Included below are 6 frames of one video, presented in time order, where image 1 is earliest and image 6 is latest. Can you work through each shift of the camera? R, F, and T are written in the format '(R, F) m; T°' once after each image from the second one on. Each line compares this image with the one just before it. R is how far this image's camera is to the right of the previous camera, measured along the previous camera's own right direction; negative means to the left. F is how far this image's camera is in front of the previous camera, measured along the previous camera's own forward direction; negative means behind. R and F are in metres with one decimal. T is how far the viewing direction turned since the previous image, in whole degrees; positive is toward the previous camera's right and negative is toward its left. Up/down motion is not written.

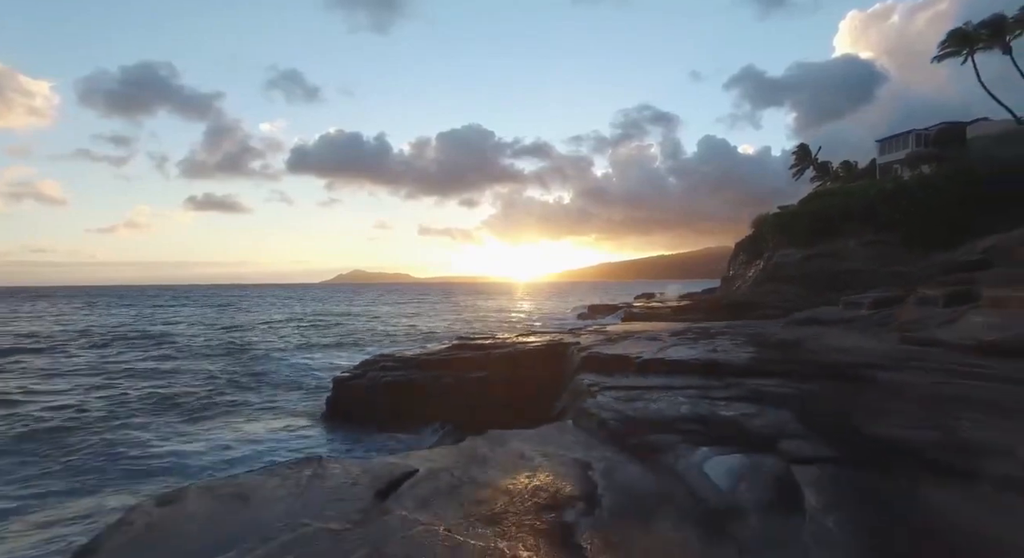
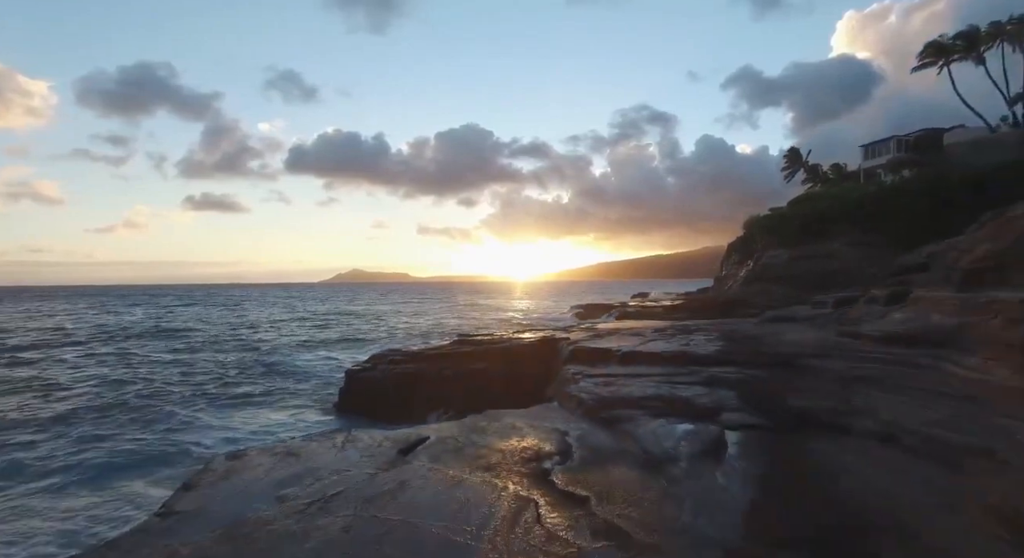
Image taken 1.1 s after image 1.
(+0.1, -2.0) m; 0°
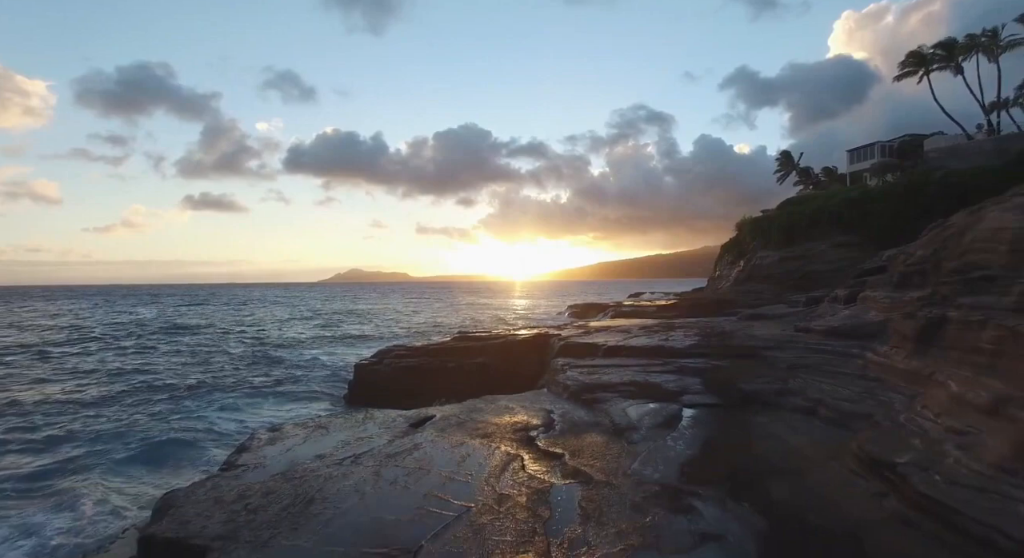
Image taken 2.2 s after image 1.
(+0.1, -1.8) m; 0°
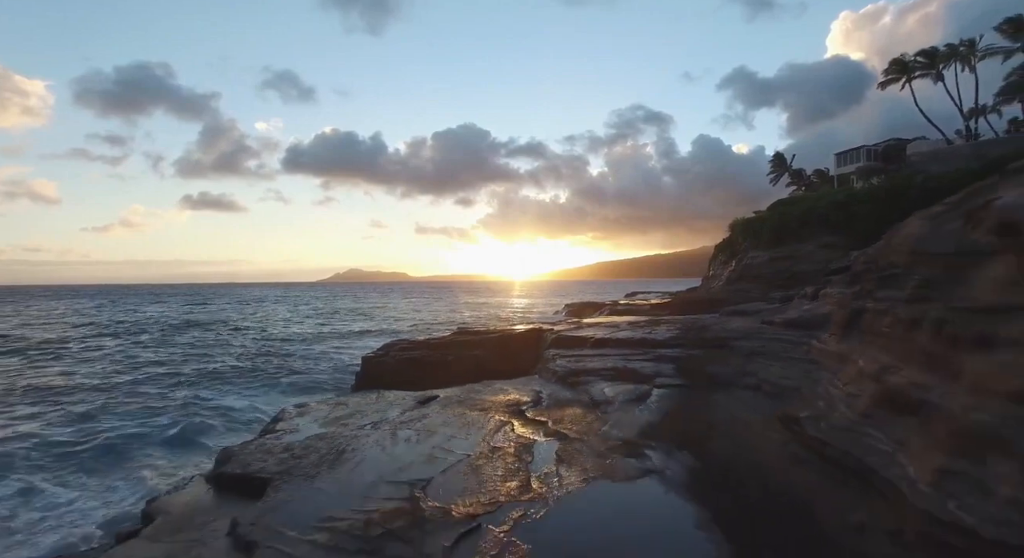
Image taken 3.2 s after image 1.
(+0.1, -1.7) m; 0°
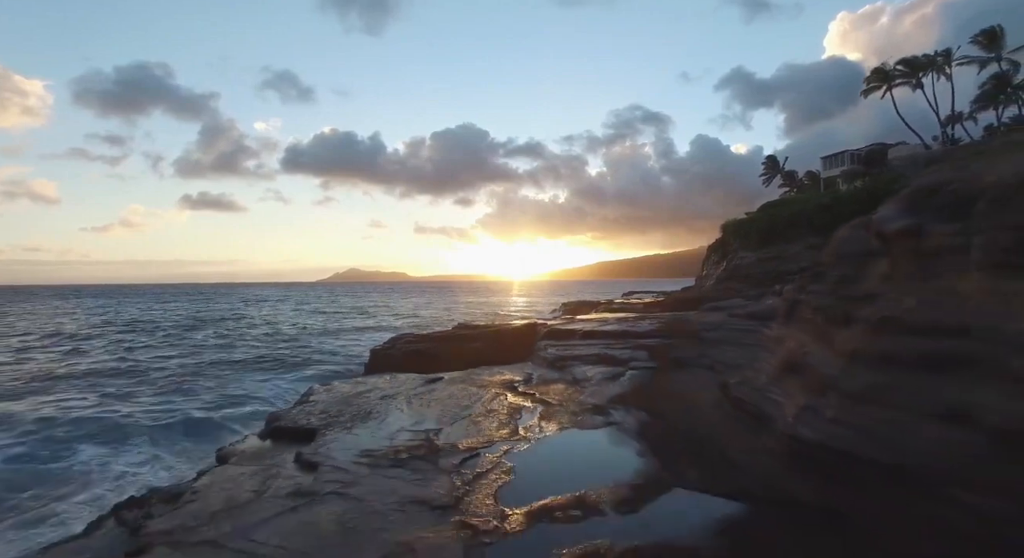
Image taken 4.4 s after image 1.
(+0.1, -2.1) m; 0°
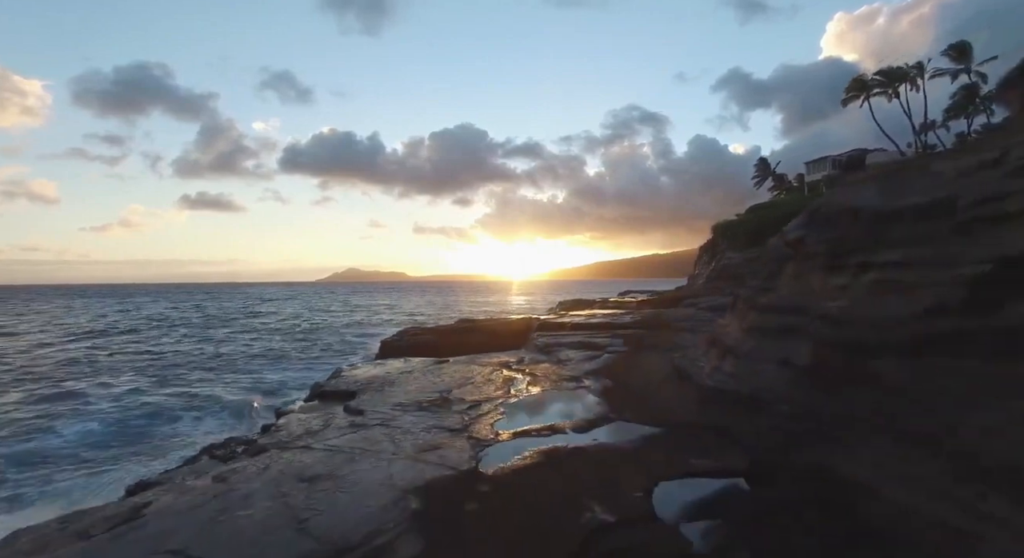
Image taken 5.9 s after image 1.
(+0.1, -2.7) m; 0°
